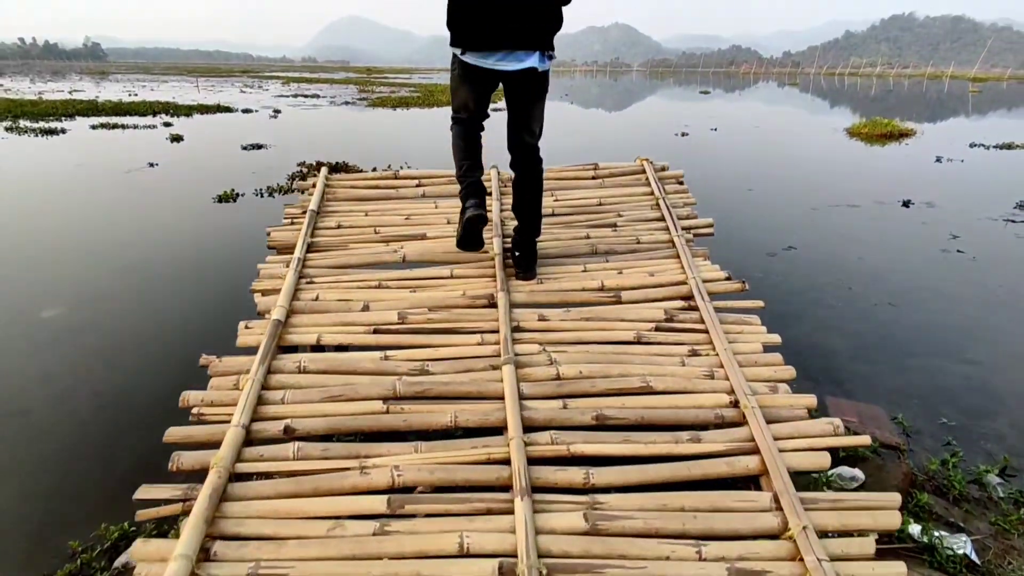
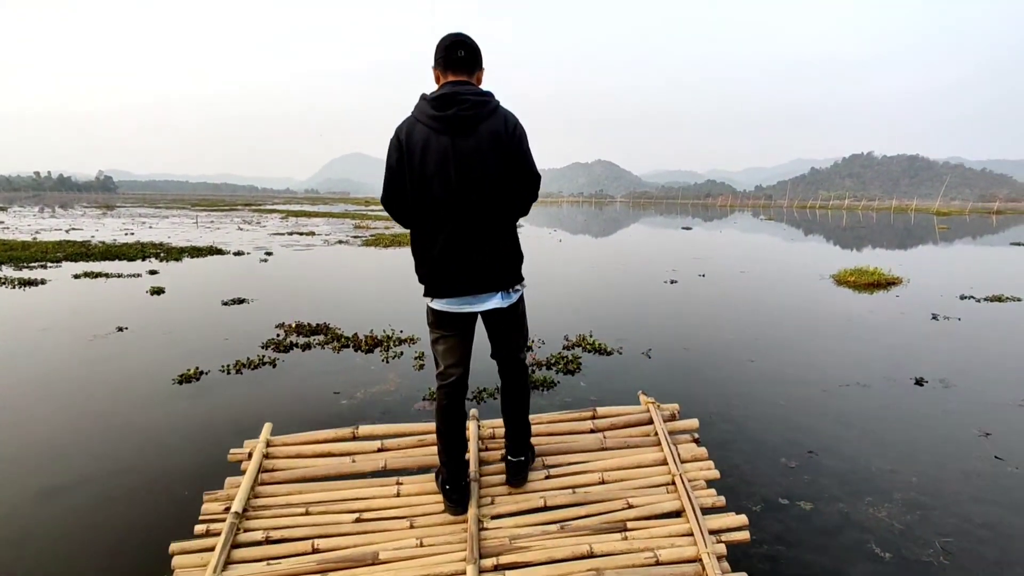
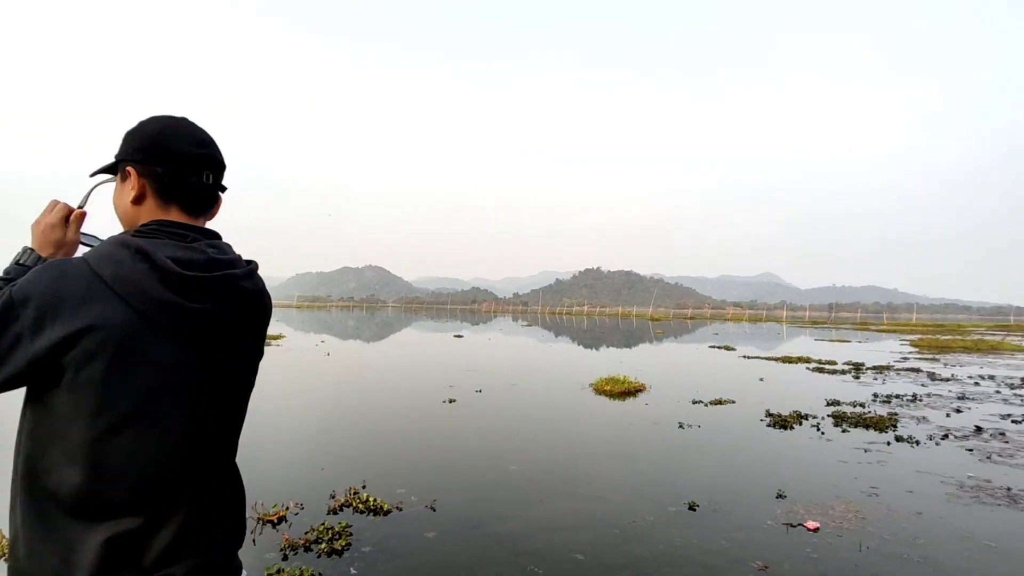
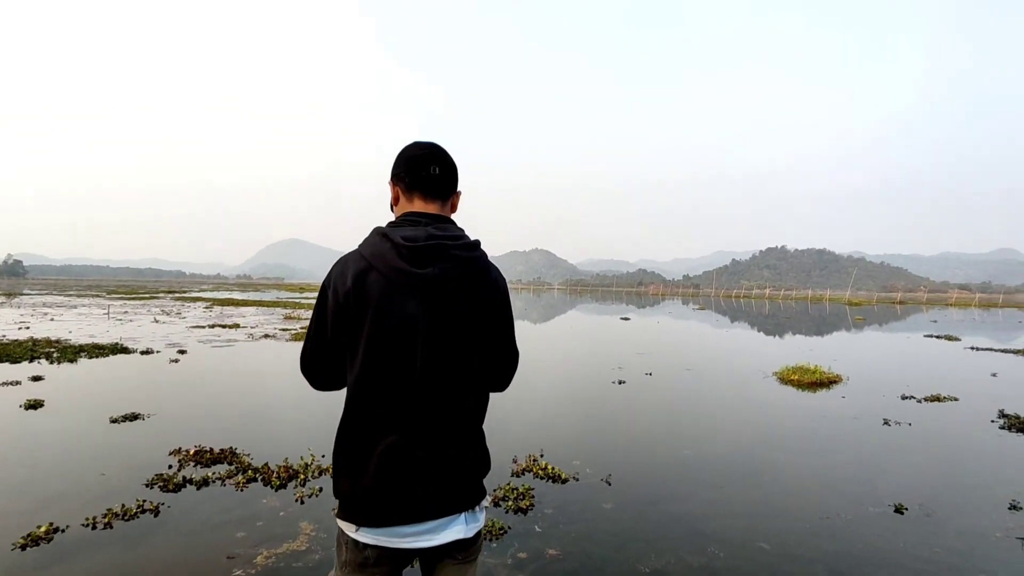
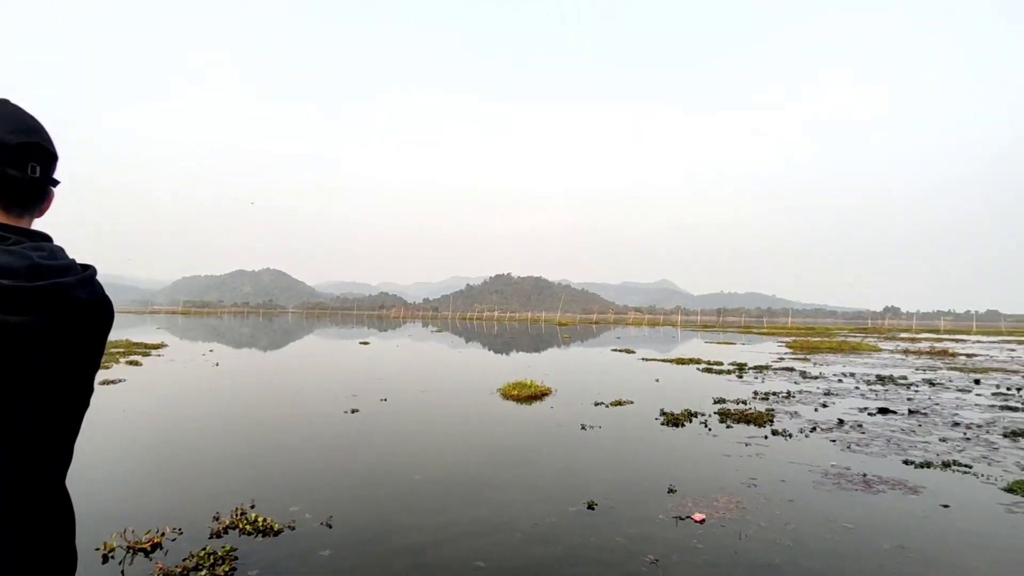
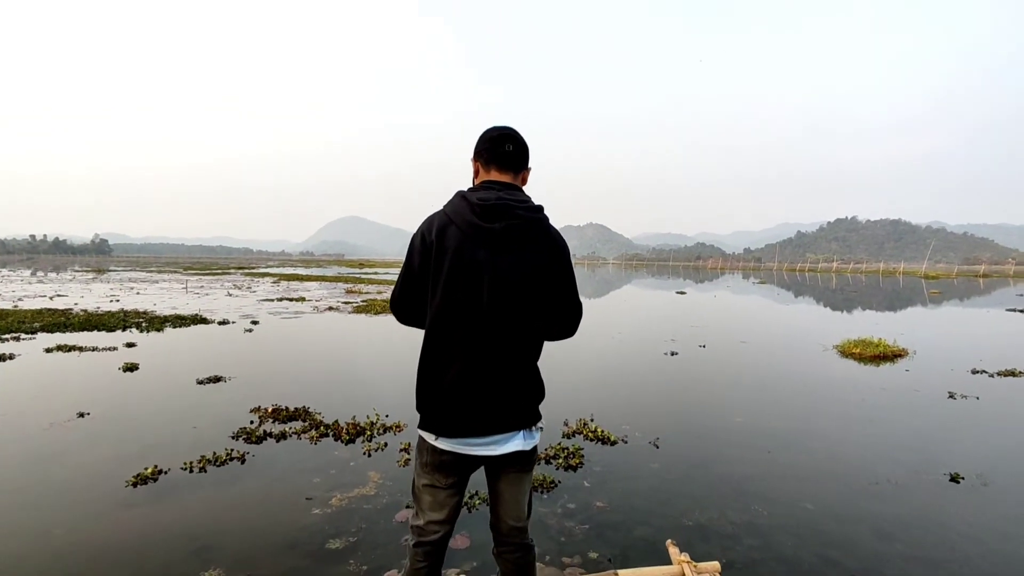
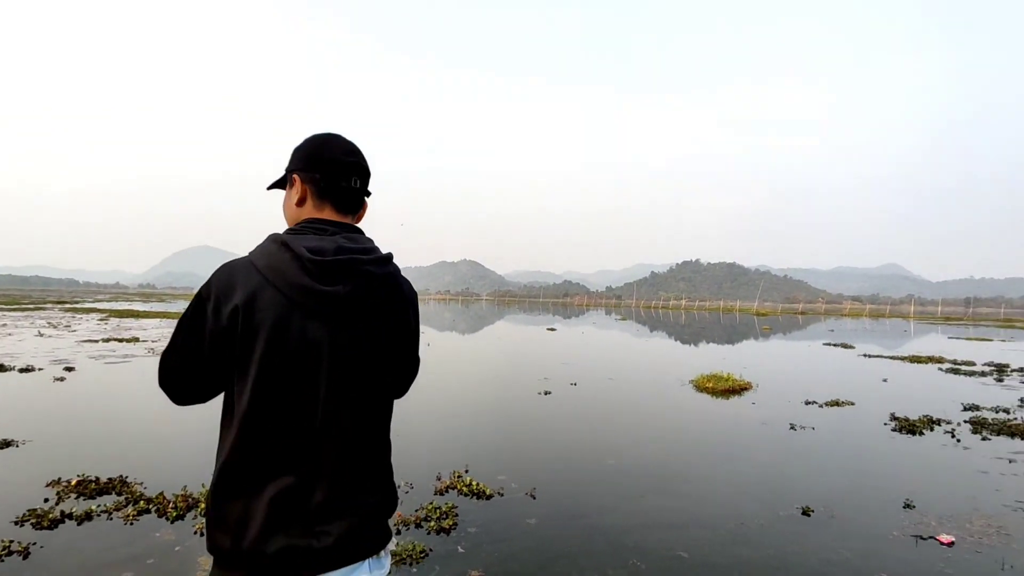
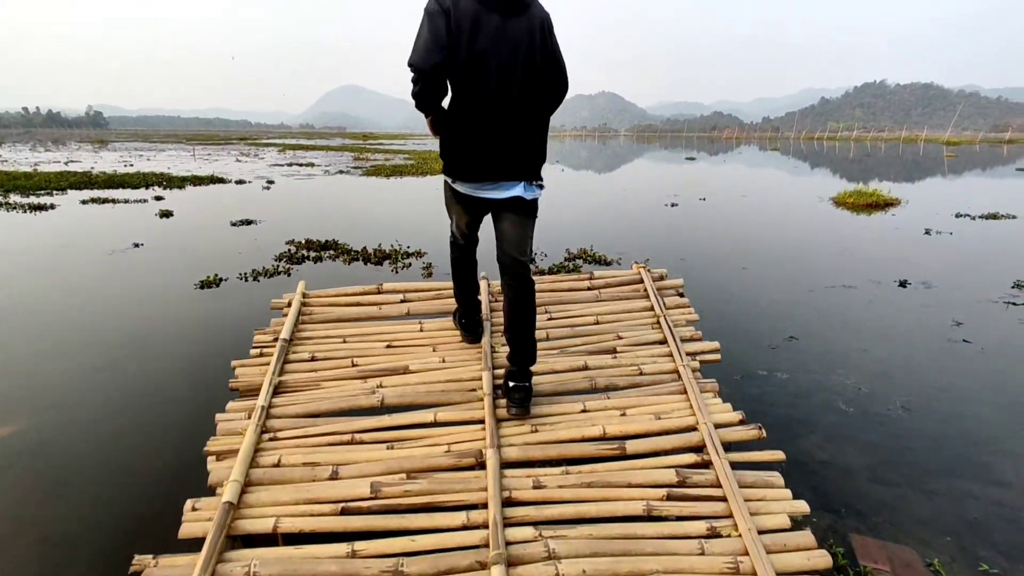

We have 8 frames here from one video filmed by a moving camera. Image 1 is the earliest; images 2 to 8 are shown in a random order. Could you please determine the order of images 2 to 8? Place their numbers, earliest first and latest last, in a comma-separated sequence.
8, 2, 6, 4, 7, 3, 5
